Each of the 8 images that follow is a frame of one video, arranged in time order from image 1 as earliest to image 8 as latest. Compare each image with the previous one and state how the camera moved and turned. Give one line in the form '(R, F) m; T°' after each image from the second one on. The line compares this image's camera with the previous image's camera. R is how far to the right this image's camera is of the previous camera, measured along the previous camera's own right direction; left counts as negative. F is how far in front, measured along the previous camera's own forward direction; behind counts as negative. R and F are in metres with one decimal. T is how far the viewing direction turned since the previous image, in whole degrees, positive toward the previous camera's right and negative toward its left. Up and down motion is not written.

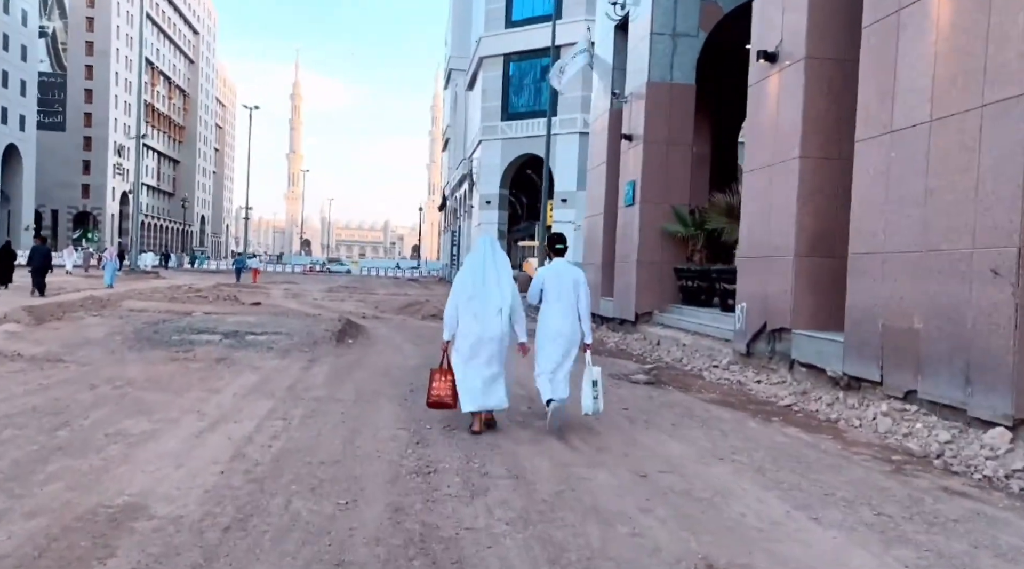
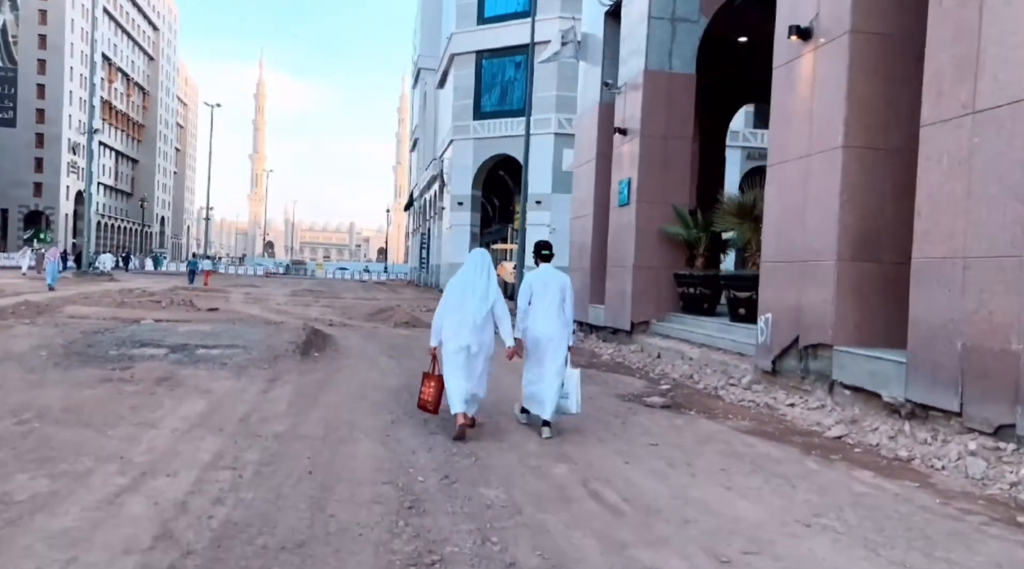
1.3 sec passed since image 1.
(-0.3, +1.5) m; +2°
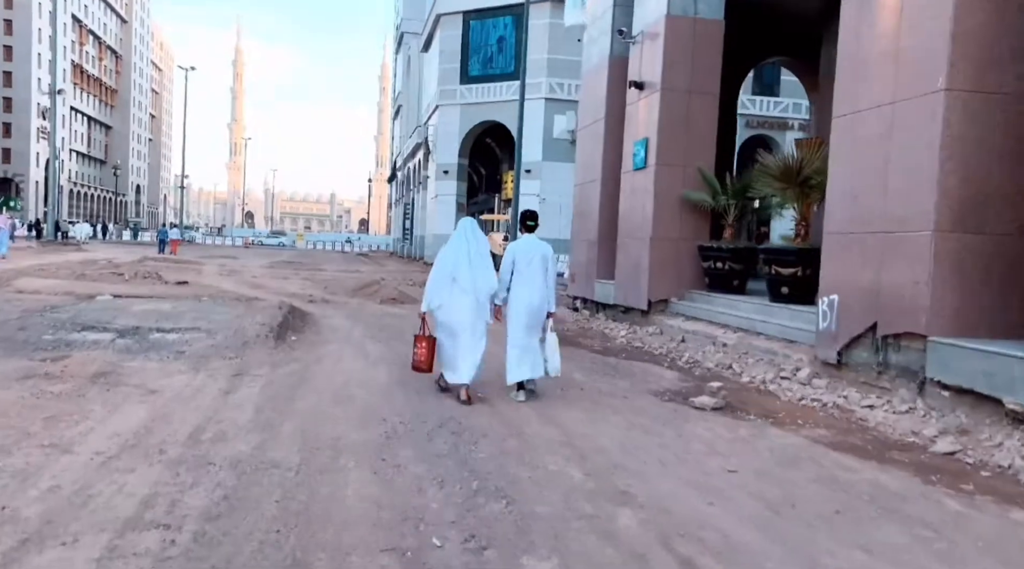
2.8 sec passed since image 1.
(-0.4, +1.7) m; +1°
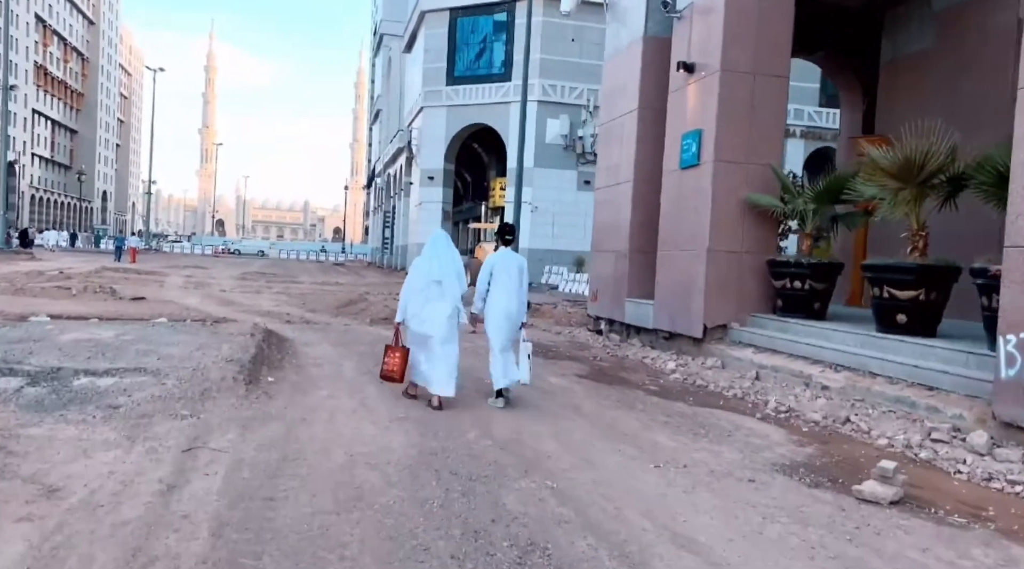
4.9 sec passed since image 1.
(-0.7, +2.5) m; +2°
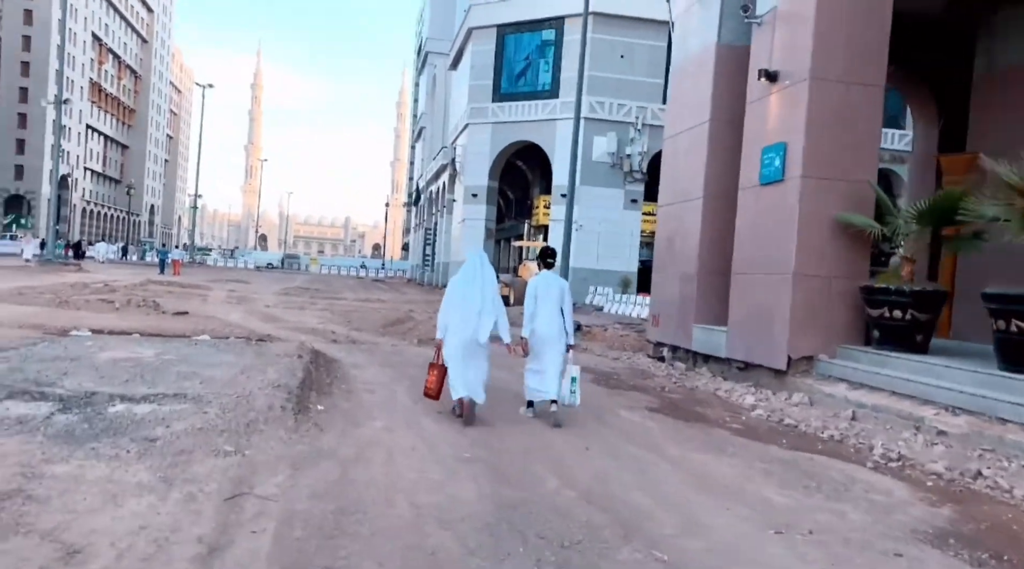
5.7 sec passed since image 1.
(-0.4, +0.8) m; -3°
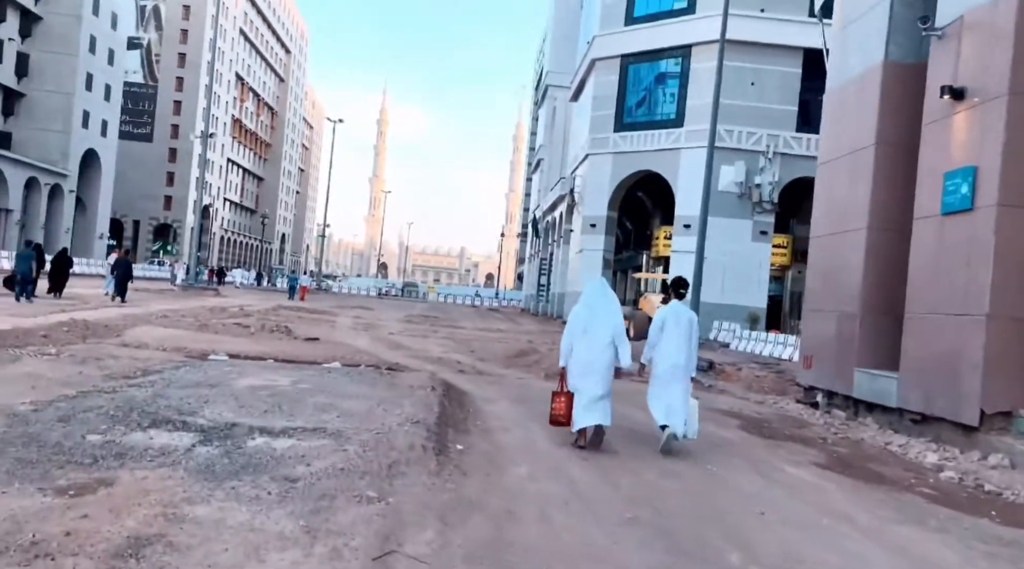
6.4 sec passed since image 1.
(-0.4, +0.6) m; -8°
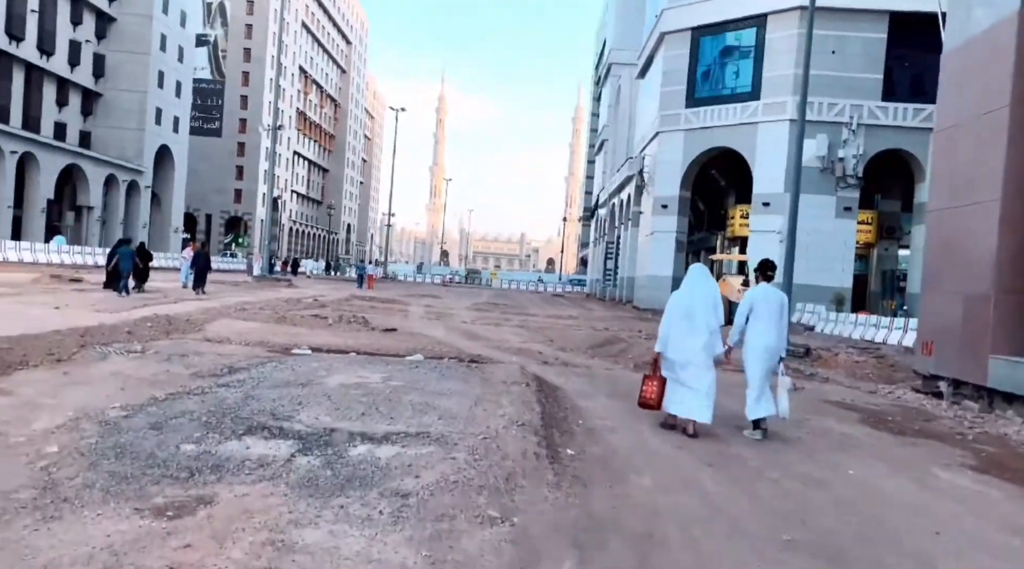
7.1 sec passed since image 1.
(-0.4, +0.7) m; -4°
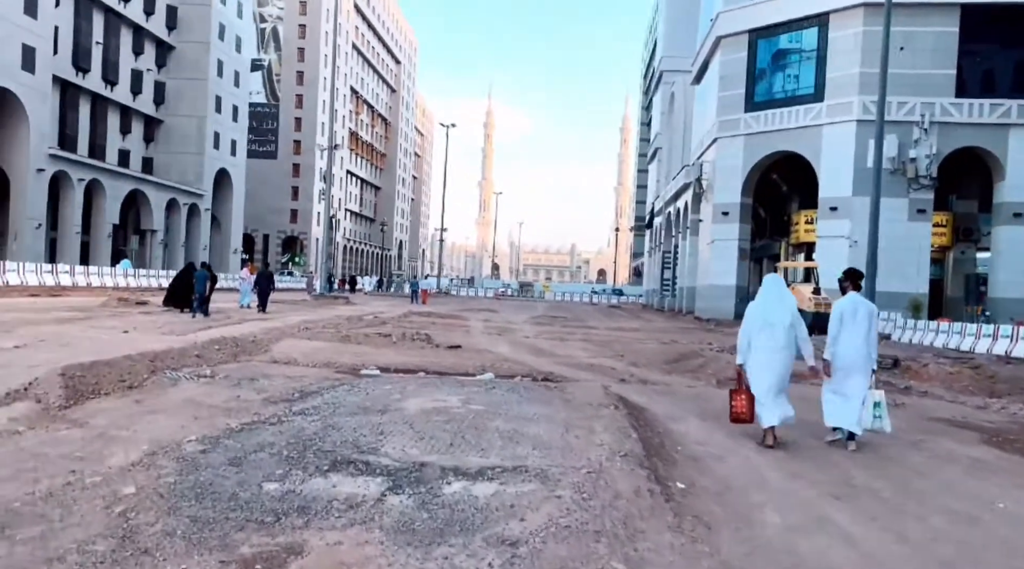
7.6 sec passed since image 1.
(-0.4, +0.6) m; -4°
